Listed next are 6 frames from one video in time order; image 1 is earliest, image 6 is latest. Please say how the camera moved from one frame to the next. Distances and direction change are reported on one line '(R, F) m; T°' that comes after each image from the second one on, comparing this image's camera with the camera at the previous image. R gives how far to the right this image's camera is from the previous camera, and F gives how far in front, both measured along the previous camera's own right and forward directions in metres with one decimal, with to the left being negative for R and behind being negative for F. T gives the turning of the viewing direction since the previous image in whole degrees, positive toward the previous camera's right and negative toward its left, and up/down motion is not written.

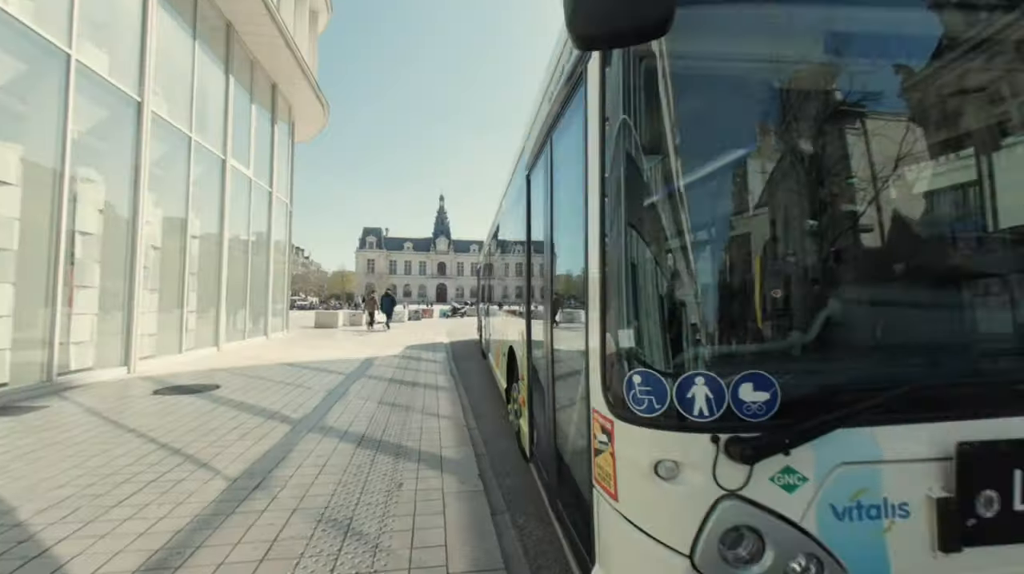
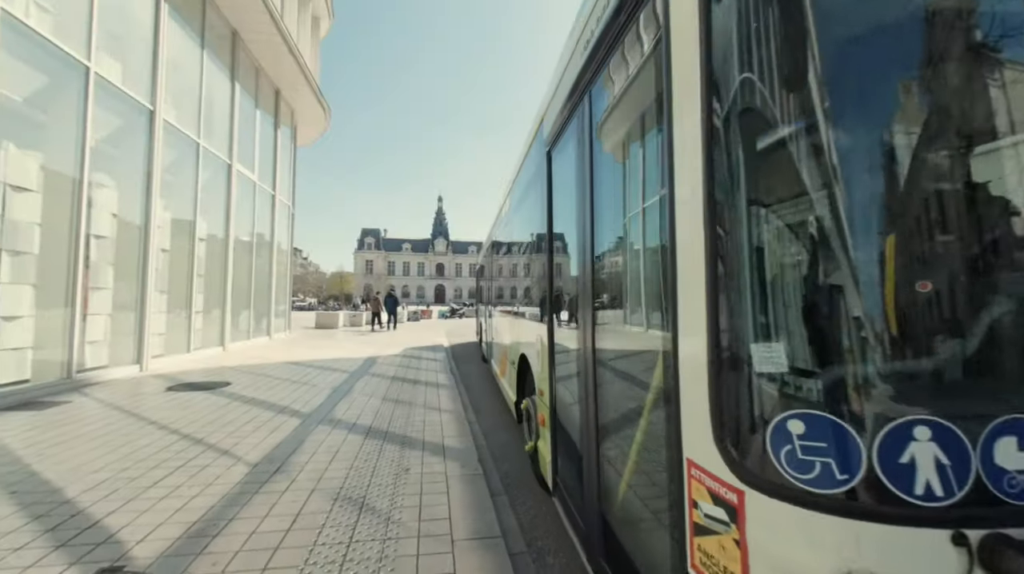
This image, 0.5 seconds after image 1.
(0.0, -0.4) m; 0°
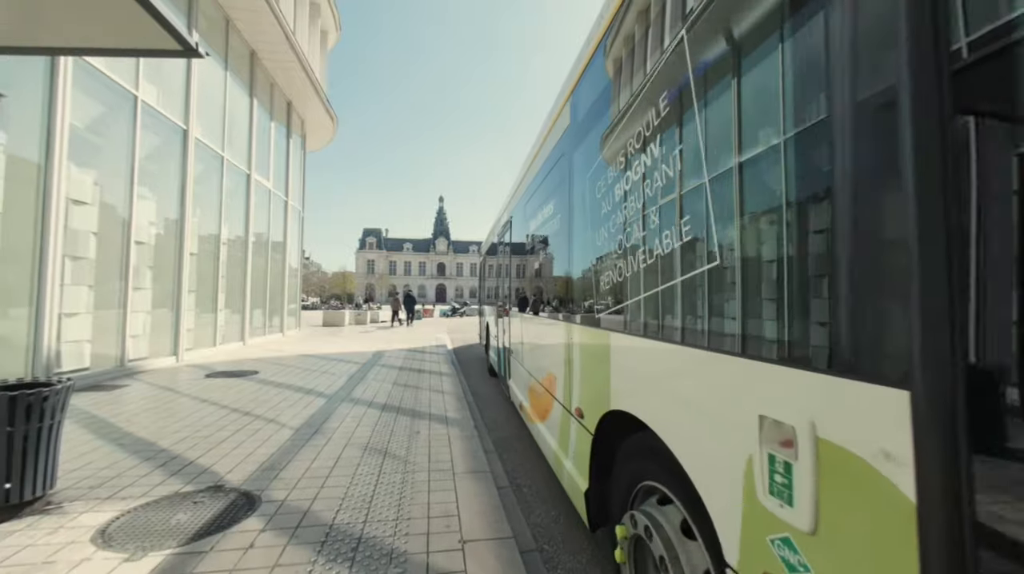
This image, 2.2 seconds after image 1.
(+0.1, -1.2) m; 0°
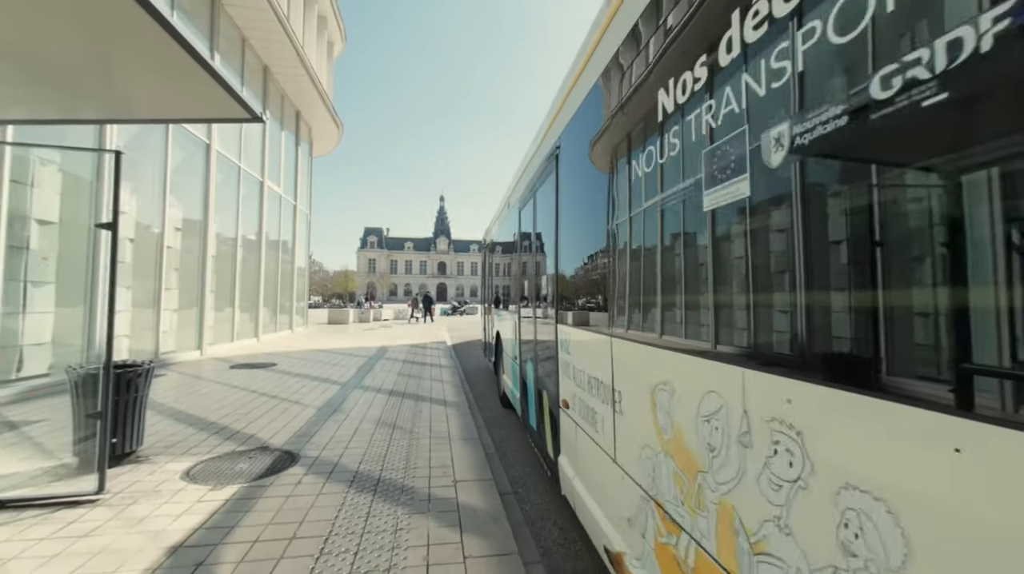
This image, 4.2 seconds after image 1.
(+0.2, -1.1) m; 0°
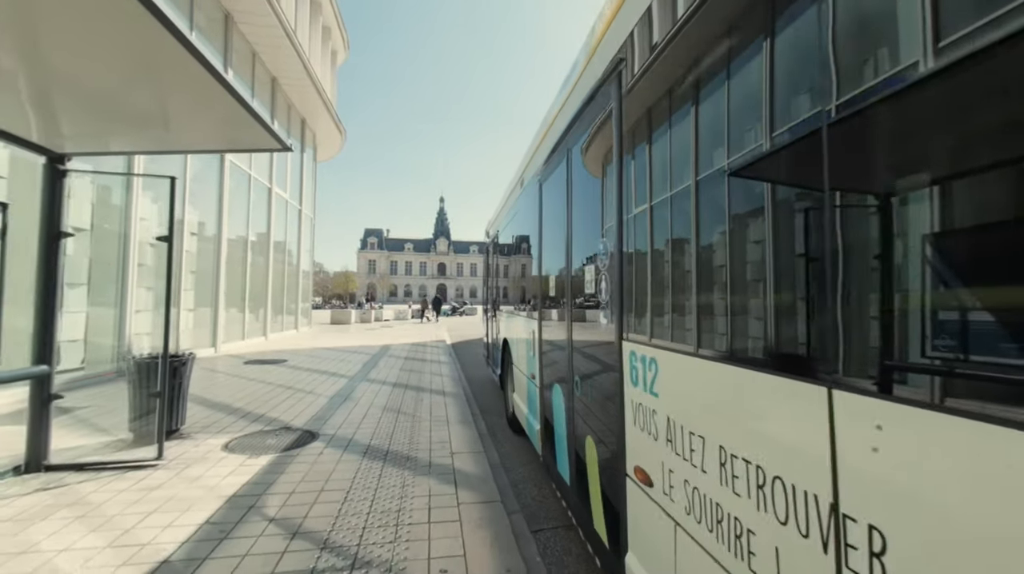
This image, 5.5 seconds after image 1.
(+0.1, -0.8) m; 0°
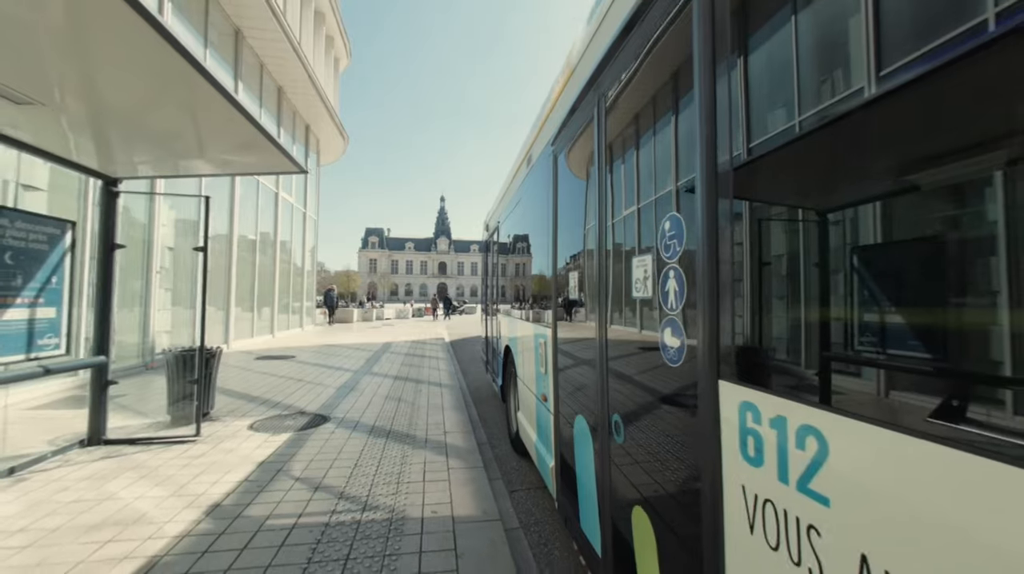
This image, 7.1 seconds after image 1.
(+0.2, -0.8) m; 0°
